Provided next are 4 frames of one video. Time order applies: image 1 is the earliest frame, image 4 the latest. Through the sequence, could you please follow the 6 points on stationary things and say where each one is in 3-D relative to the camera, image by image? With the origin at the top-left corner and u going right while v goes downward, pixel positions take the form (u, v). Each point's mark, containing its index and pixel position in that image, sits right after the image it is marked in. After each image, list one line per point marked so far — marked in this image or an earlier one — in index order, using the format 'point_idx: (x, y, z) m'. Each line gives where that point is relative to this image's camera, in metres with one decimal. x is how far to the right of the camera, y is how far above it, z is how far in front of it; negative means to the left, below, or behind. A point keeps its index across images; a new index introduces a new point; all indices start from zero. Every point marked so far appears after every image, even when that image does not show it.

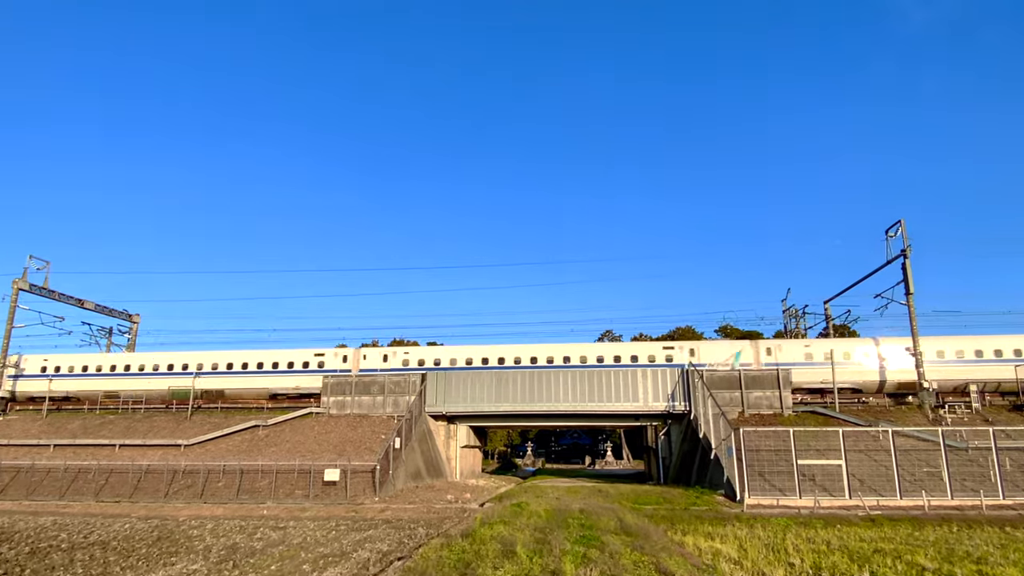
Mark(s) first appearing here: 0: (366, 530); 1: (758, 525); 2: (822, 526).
0: (-4.4, -7.3, +19.5) m
1: (+7.3, -7.1, +19.4) m
2: (+9.2, -7.0, +19.2) m
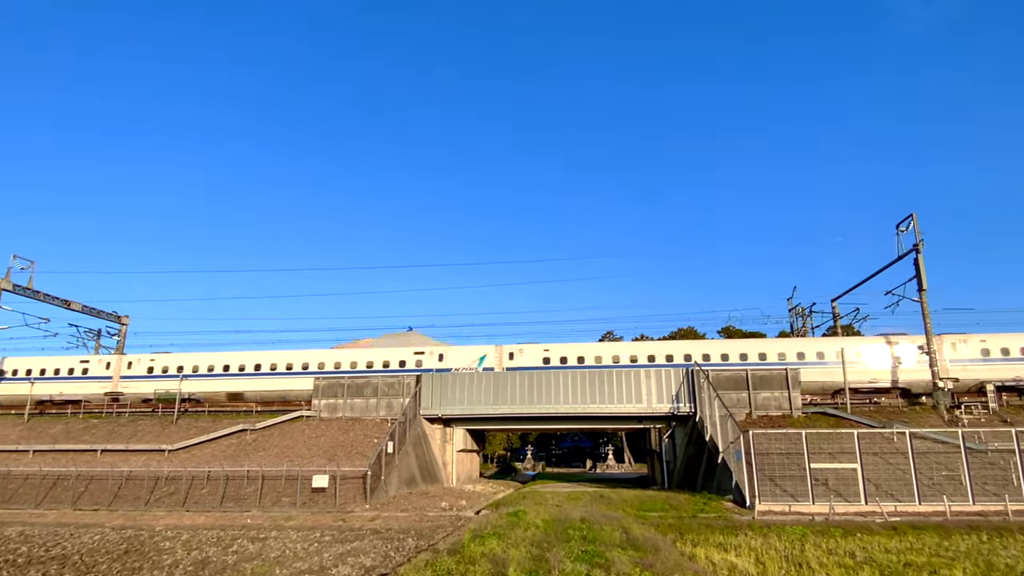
0: (-4.5, -7.1, +18.2) m
1: (+7.3, -6.9, +18.1) m
2: (+9.1, -6.8, +17.9) m
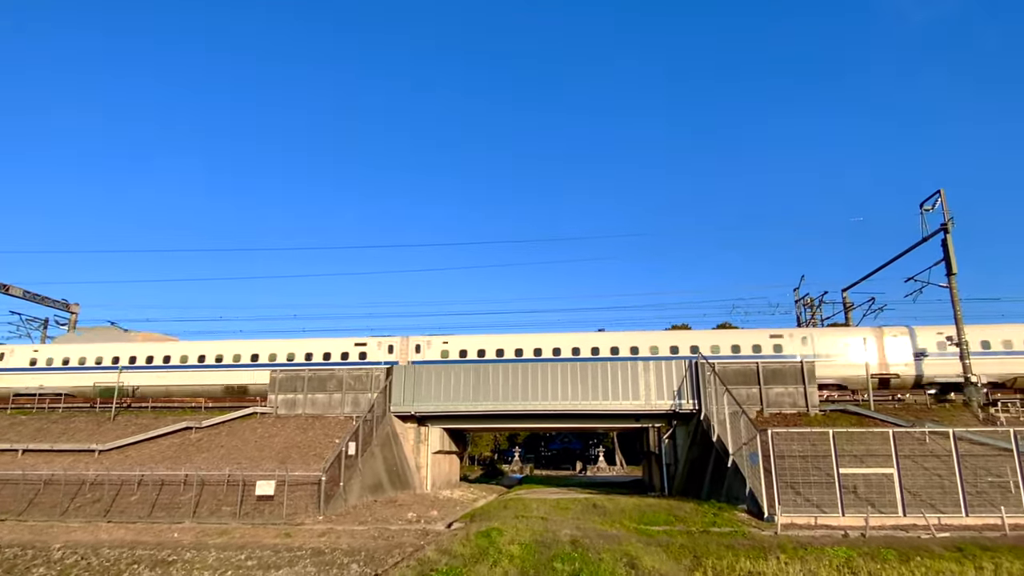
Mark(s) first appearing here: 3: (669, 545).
0: (-5.1, -6.2, +14.4) m
1: (+6.6, -6.0, +14.5) m
2: (+8.5, -6.0, +14.3) m
3: (+3.7, -6.0, +15.1) m
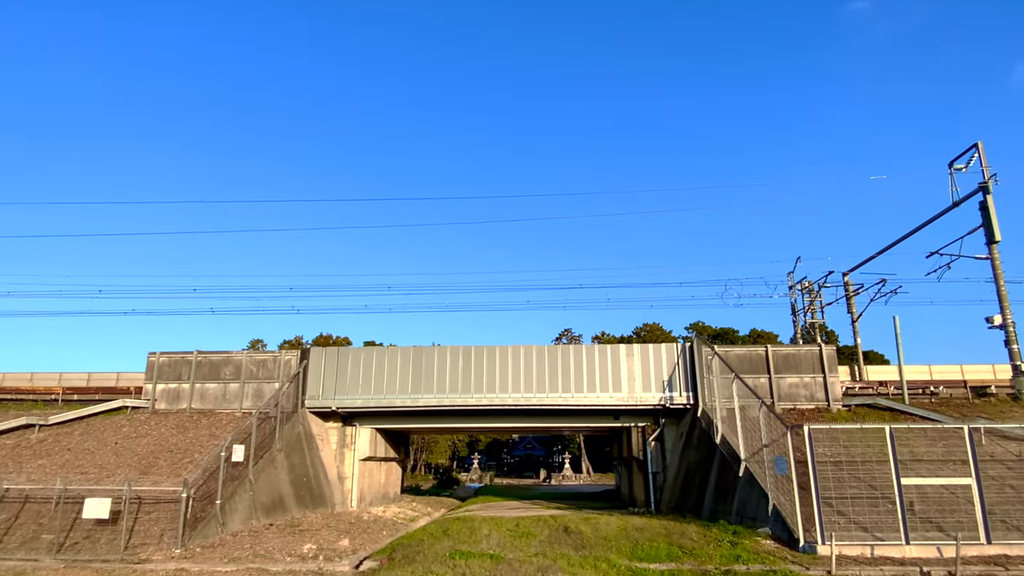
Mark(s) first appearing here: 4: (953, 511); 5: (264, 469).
0: (-6.1, -4.6, +7.9) m
1: (+5.6, -4.6, +8.6) m
2: (+7.4, -4.5, +8.5) m
3: (+2.6, -4.5, +9.1) m
4: (+10.8, -5.4, +15.8) m
5: (-7.5, -5.5, +19.9) m
